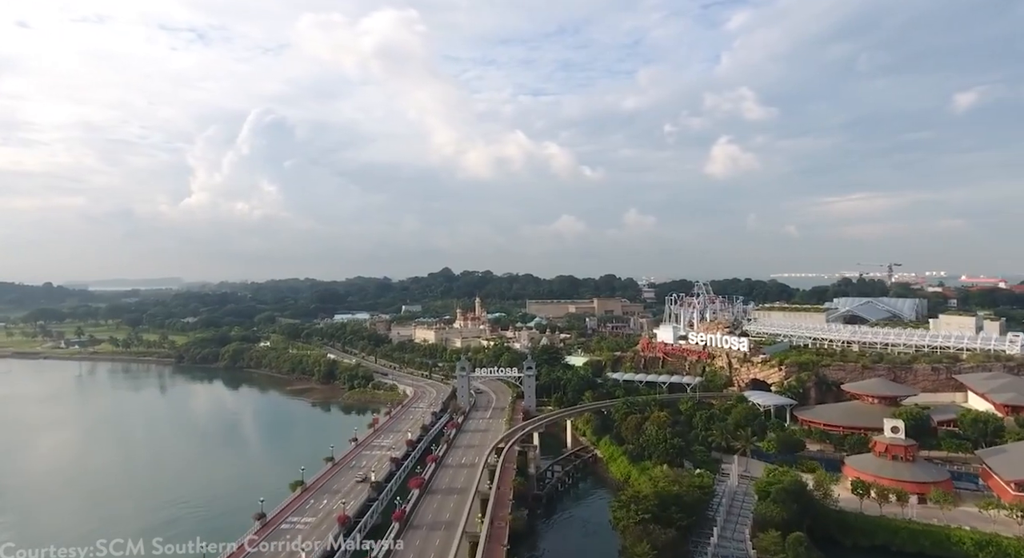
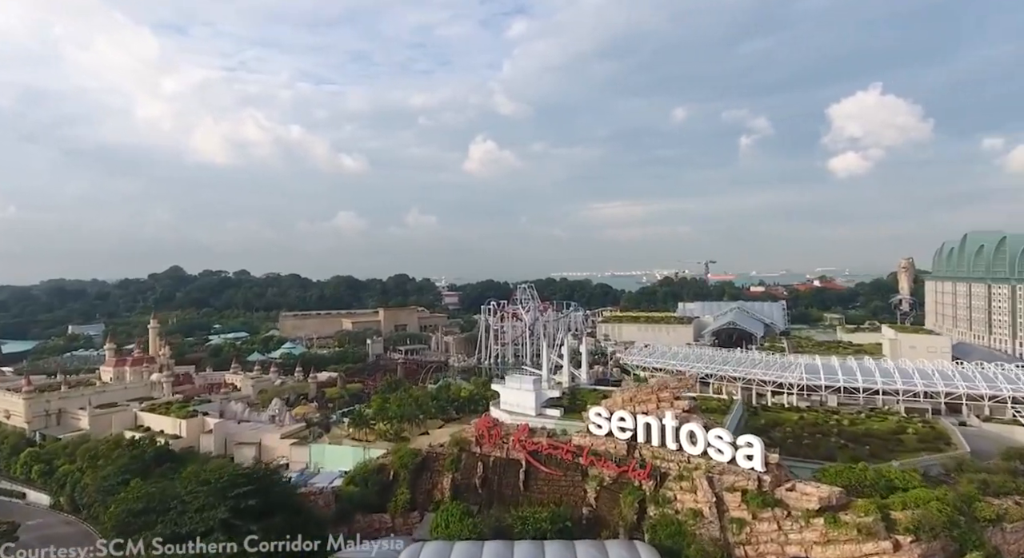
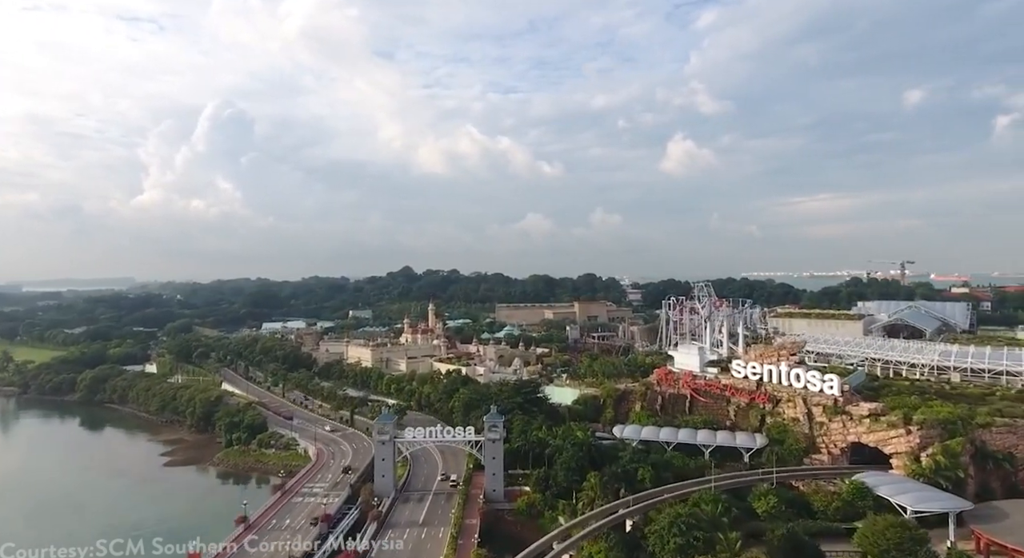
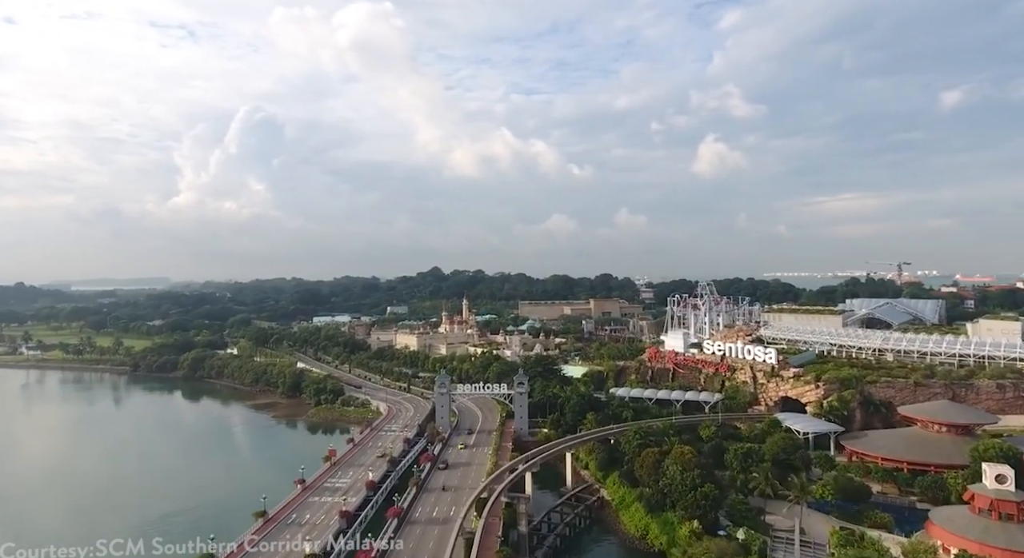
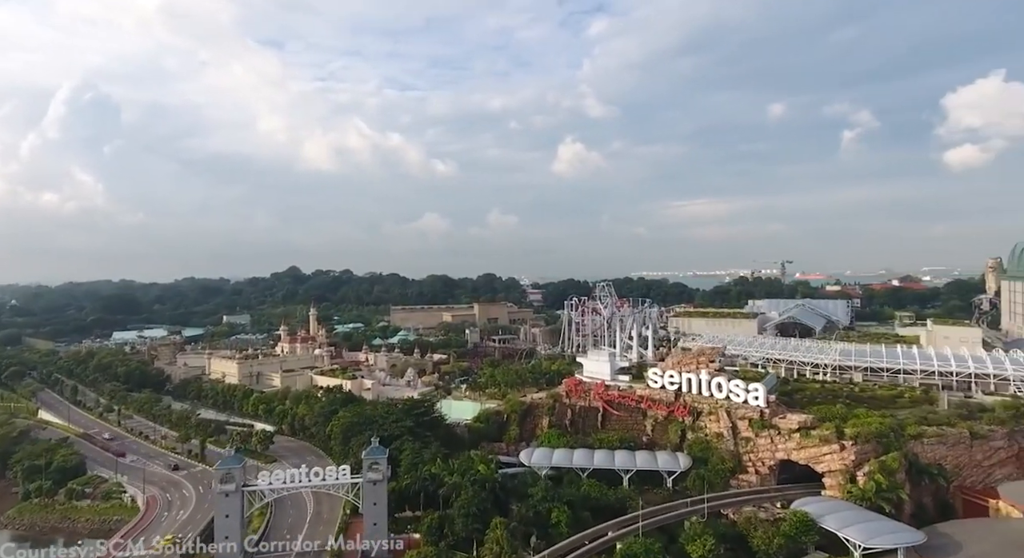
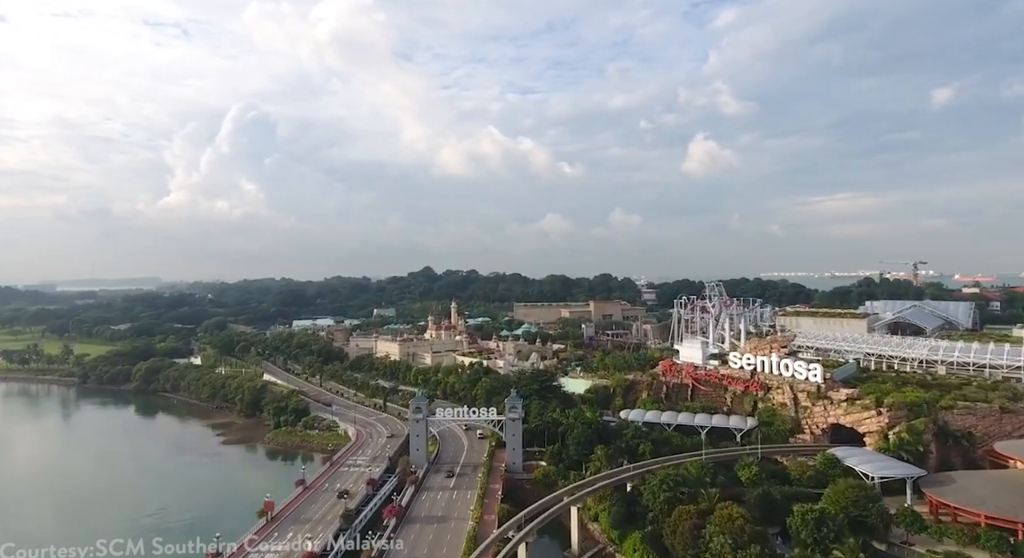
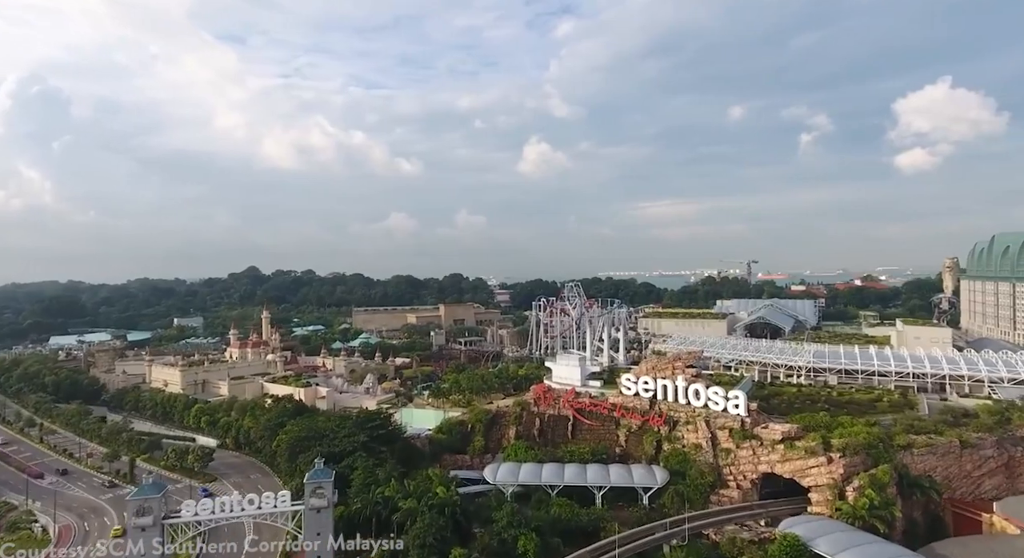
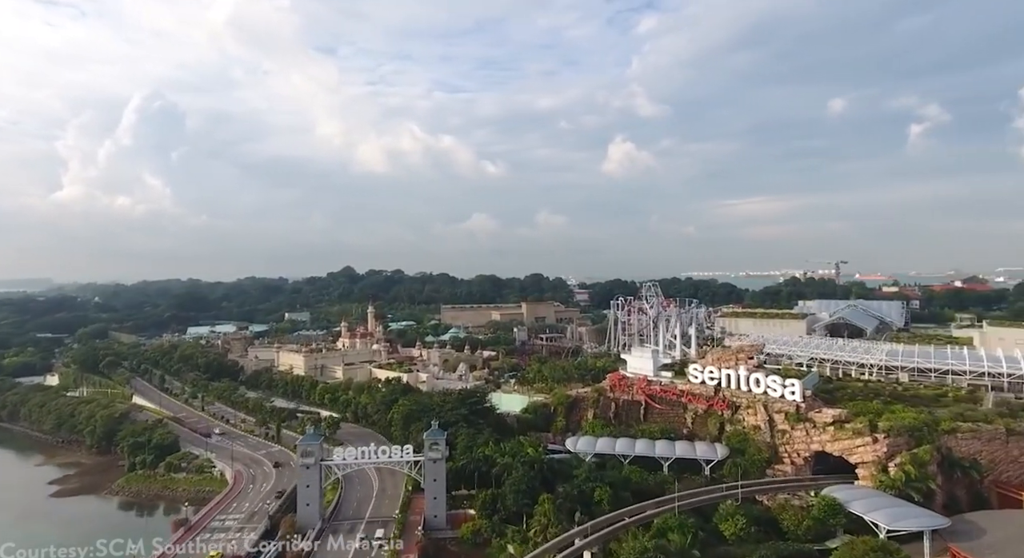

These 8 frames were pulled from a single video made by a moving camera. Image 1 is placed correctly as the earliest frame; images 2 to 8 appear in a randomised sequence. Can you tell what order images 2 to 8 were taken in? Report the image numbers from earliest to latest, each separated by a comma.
4, 6, 3, 8, 5, 7, 2
